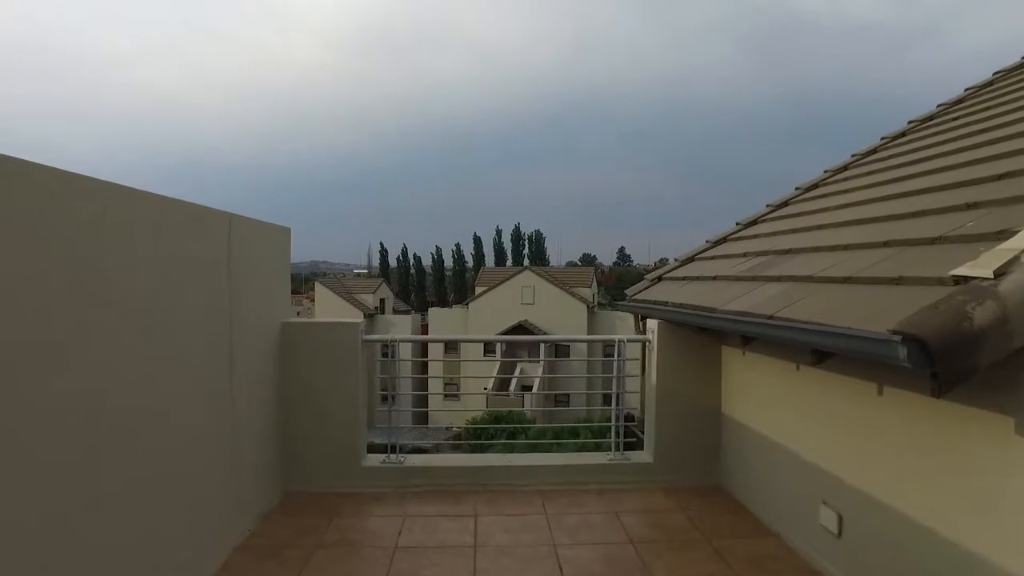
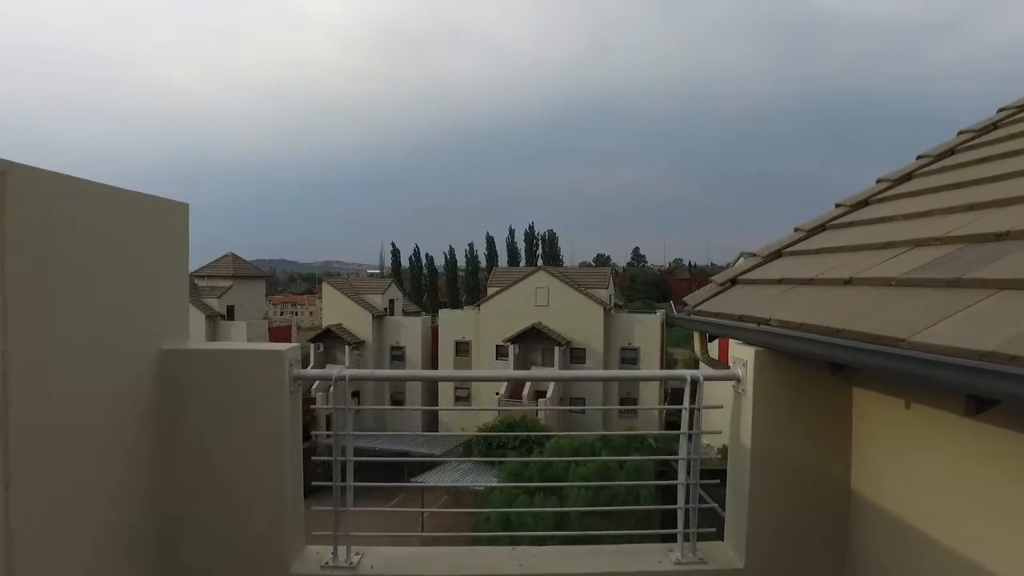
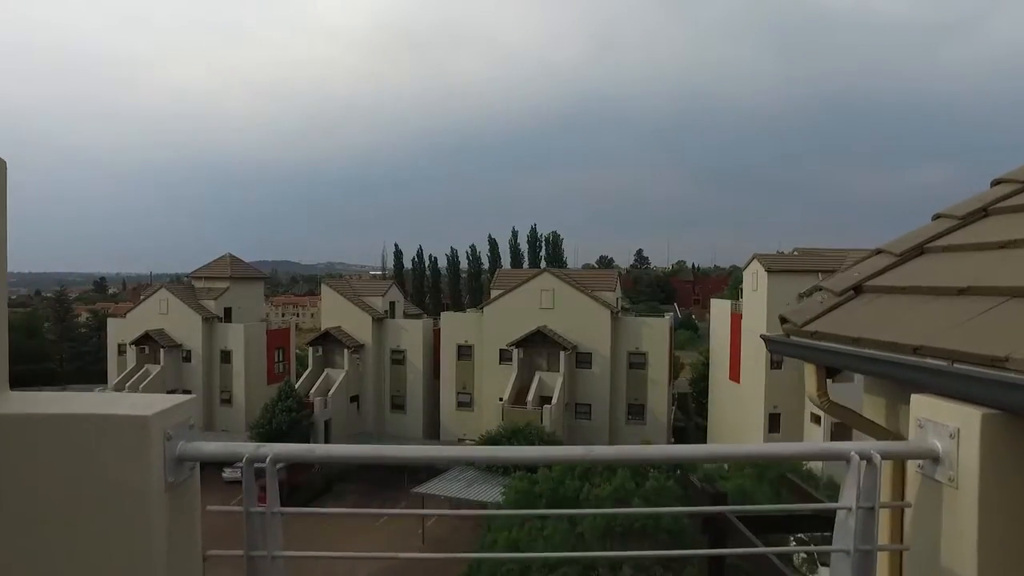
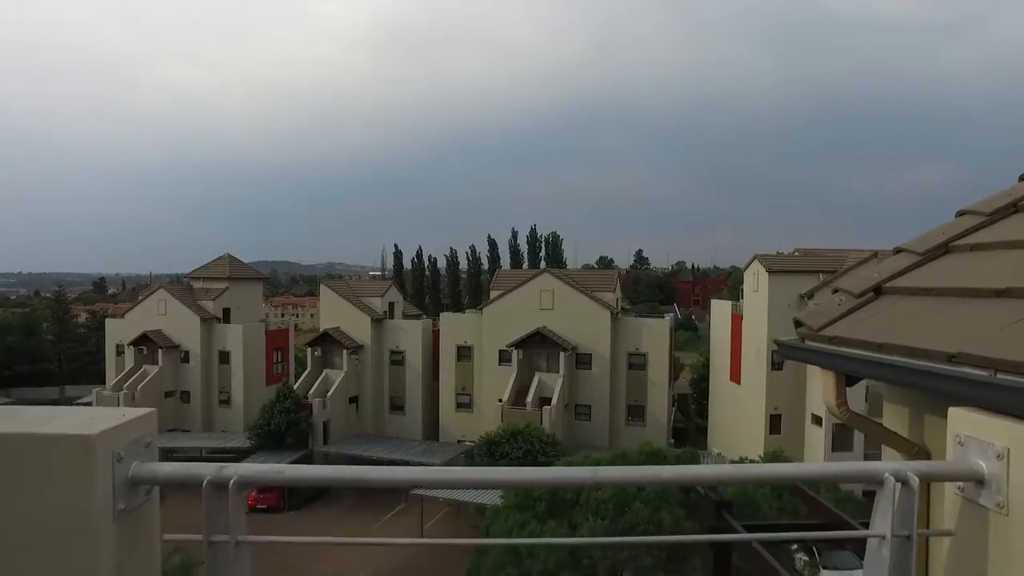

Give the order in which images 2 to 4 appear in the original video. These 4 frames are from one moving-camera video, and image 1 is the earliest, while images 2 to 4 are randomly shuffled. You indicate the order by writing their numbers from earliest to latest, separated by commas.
2, 3, 4
